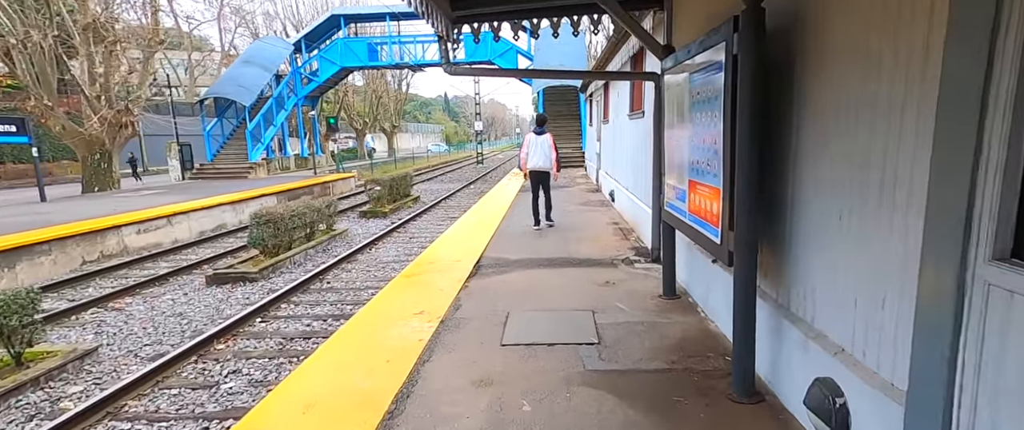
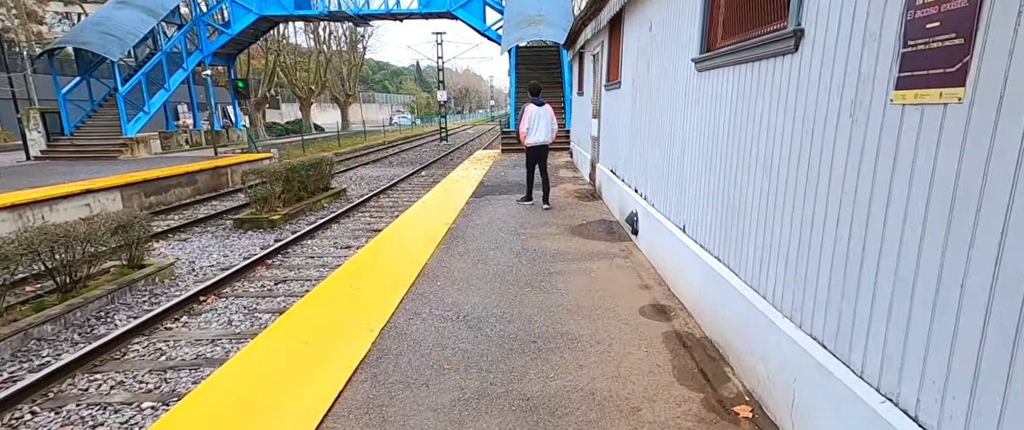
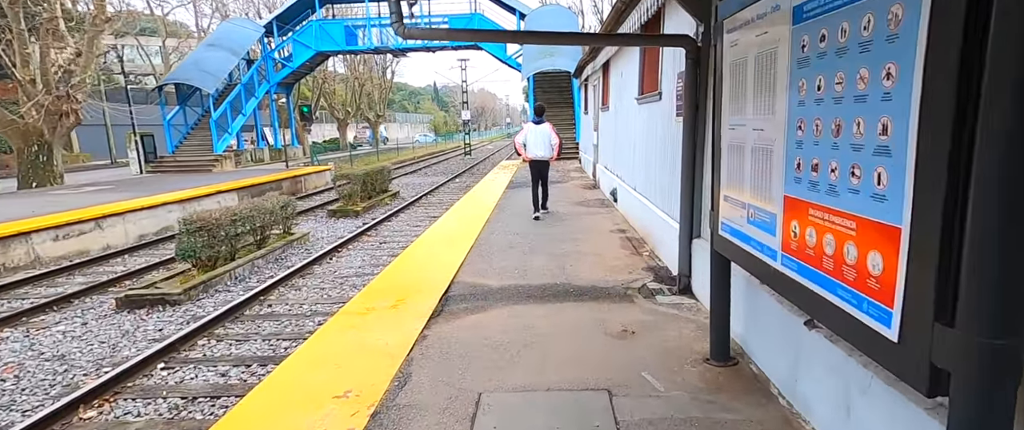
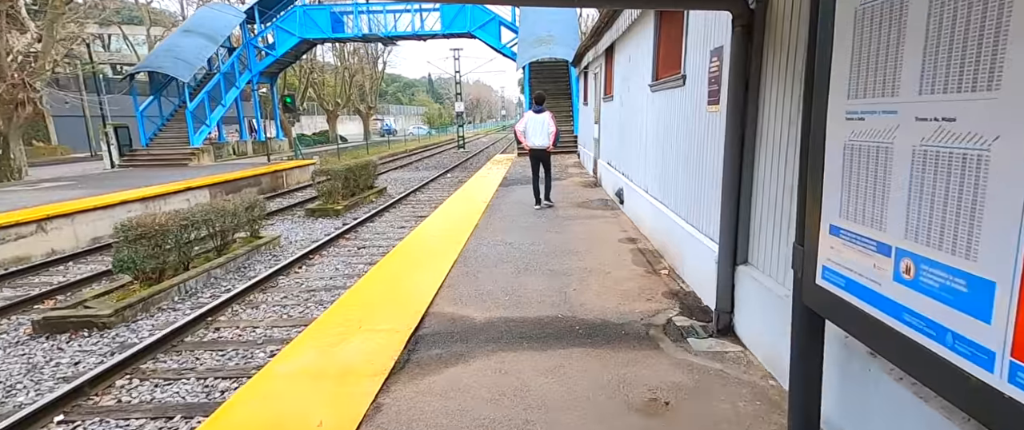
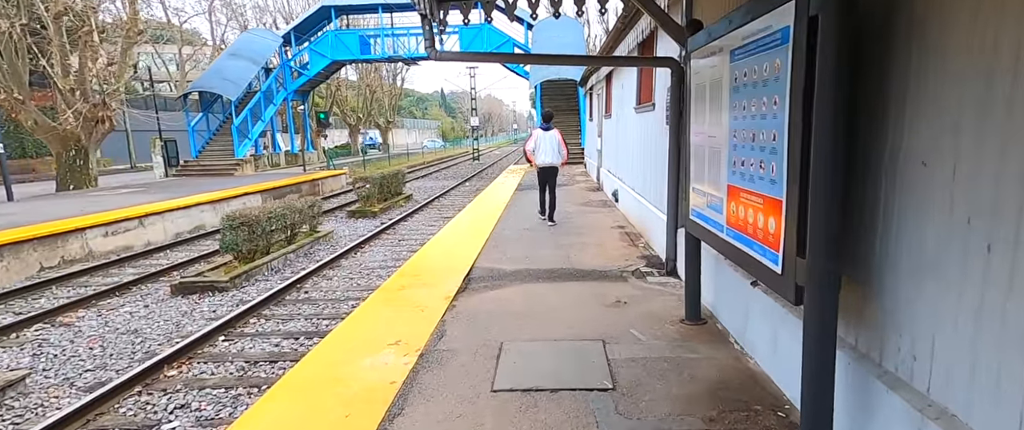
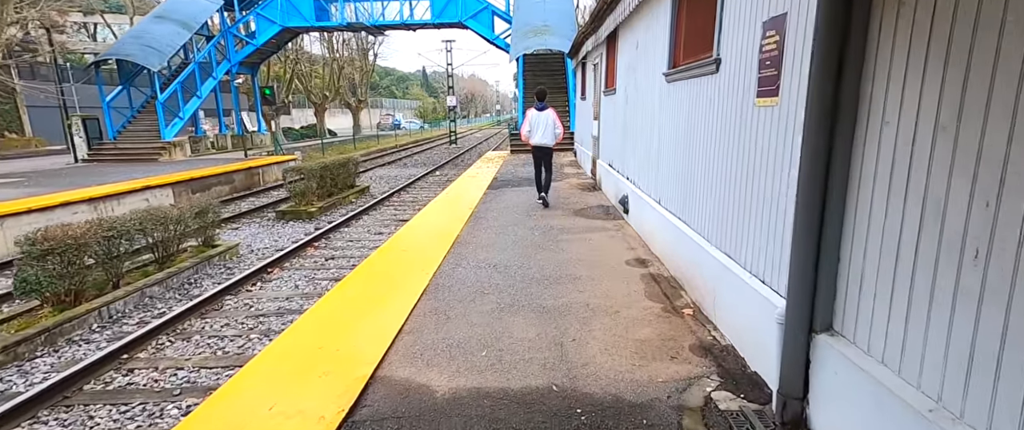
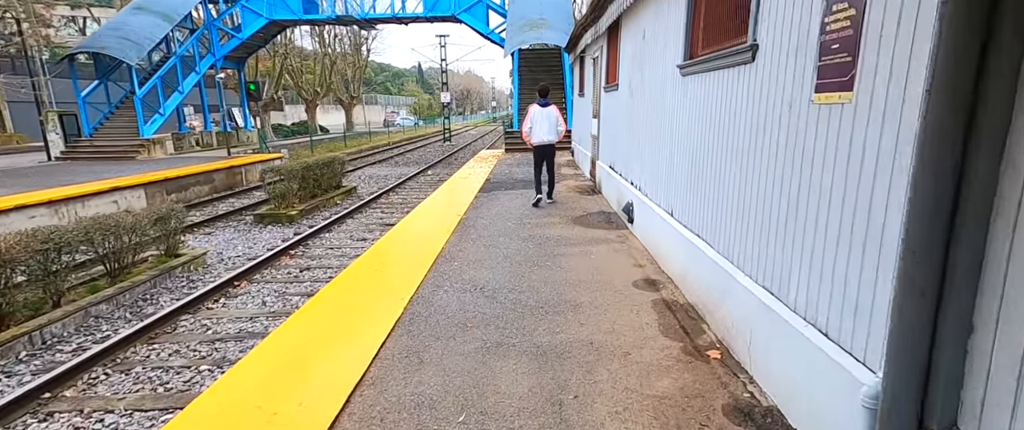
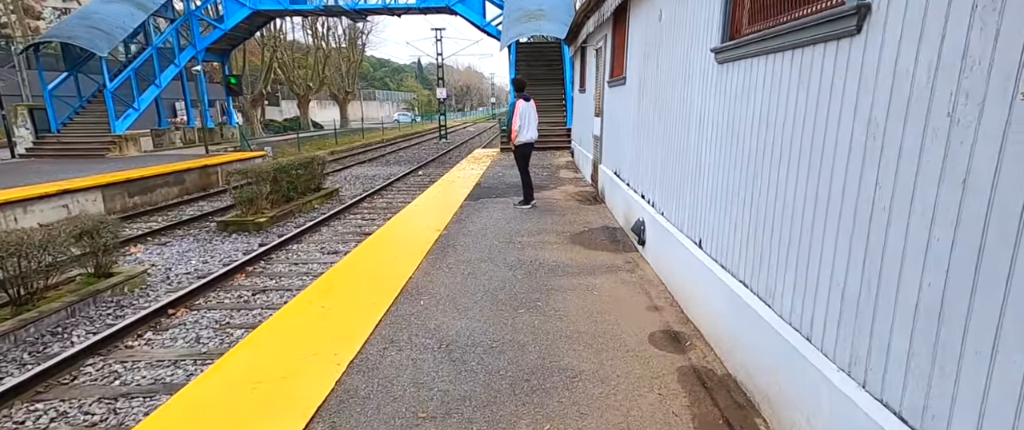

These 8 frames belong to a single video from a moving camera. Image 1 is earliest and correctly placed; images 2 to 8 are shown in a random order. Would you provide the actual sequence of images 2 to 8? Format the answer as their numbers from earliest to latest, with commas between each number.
5, 3, 4, 6, 7, 2, 8
